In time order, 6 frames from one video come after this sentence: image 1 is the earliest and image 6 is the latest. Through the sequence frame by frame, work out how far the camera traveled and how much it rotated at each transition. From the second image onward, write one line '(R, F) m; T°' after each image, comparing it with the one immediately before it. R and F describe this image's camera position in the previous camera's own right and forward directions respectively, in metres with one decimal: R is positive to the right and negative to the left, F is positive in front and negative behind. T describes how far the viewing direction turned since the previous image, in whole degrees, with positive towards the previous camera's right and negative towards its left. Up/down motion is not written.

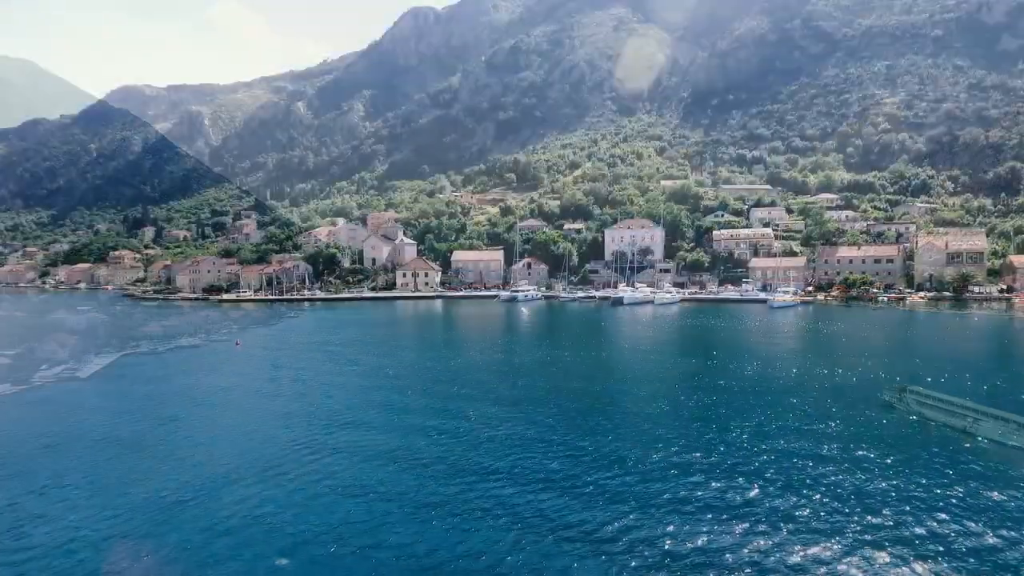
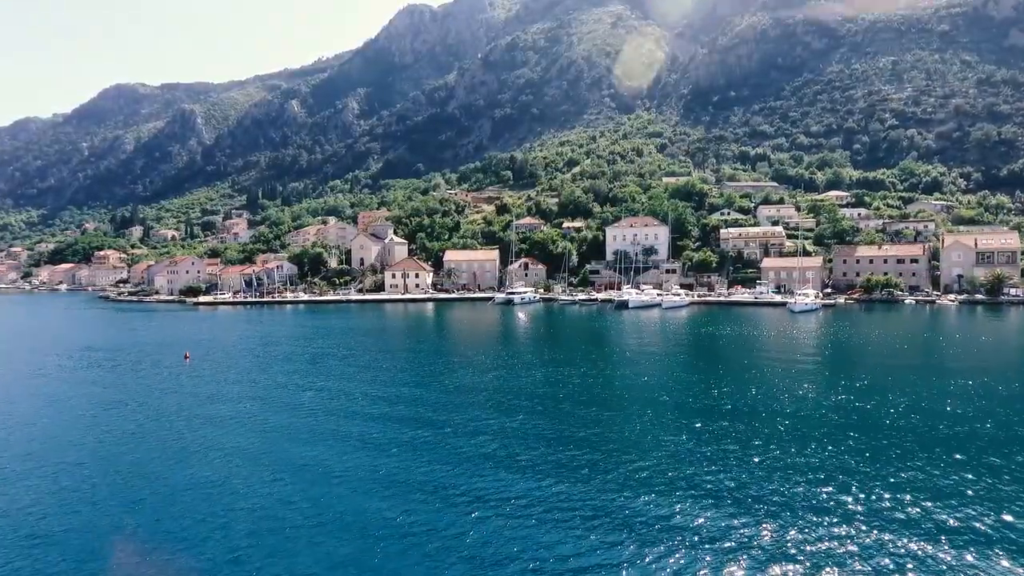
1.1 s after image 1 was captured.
(+0.1, +5.4) m; 0°
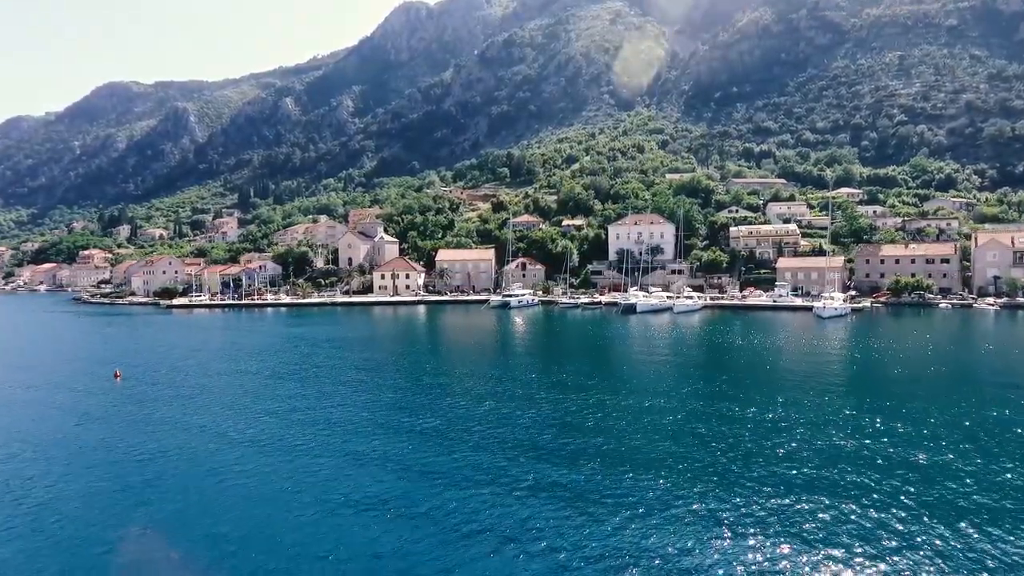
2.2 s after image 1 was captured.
(0.0, +5.6) m; 0°
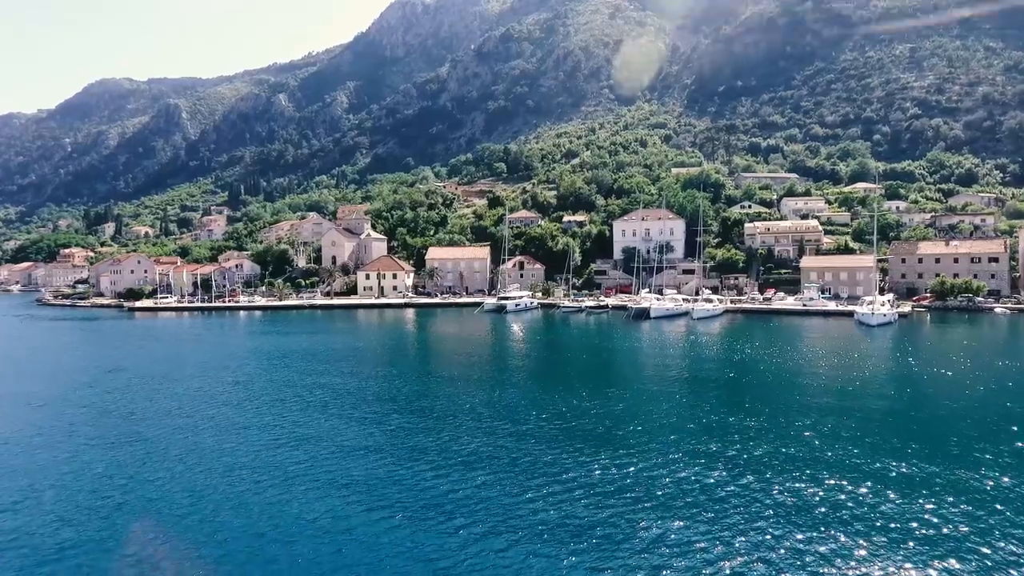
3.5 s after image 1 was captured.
(+0.1, +6.9) m; 0°
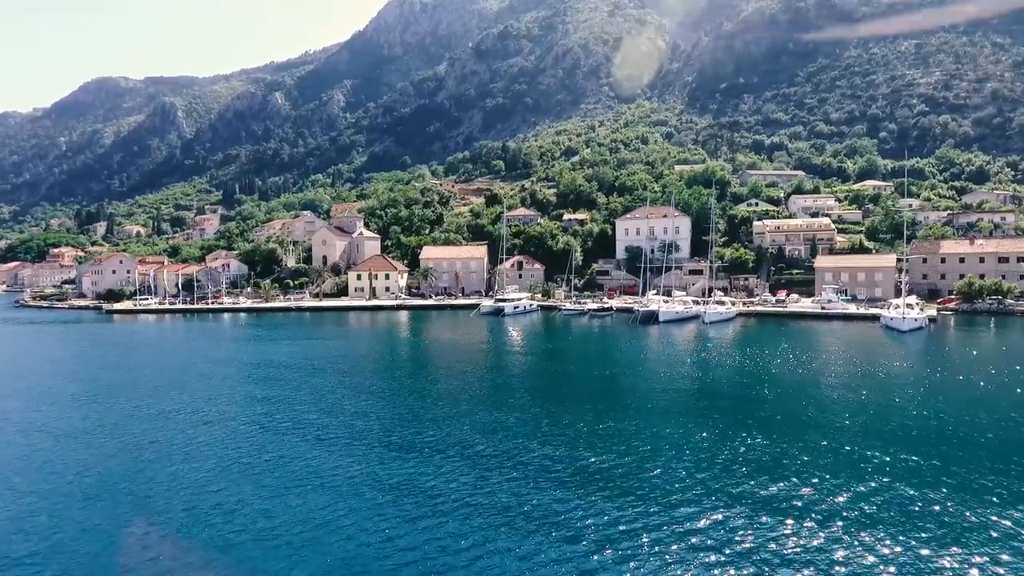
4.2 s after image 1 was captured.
(0.0, +3.5) m; 0°
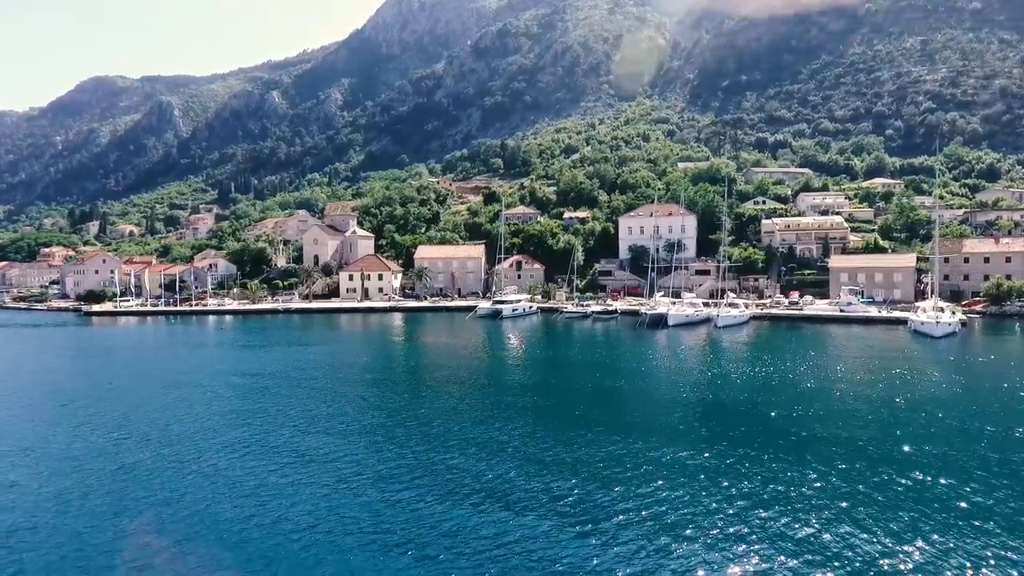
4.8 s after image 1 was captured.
(0.0, +3.1) m; 0°
